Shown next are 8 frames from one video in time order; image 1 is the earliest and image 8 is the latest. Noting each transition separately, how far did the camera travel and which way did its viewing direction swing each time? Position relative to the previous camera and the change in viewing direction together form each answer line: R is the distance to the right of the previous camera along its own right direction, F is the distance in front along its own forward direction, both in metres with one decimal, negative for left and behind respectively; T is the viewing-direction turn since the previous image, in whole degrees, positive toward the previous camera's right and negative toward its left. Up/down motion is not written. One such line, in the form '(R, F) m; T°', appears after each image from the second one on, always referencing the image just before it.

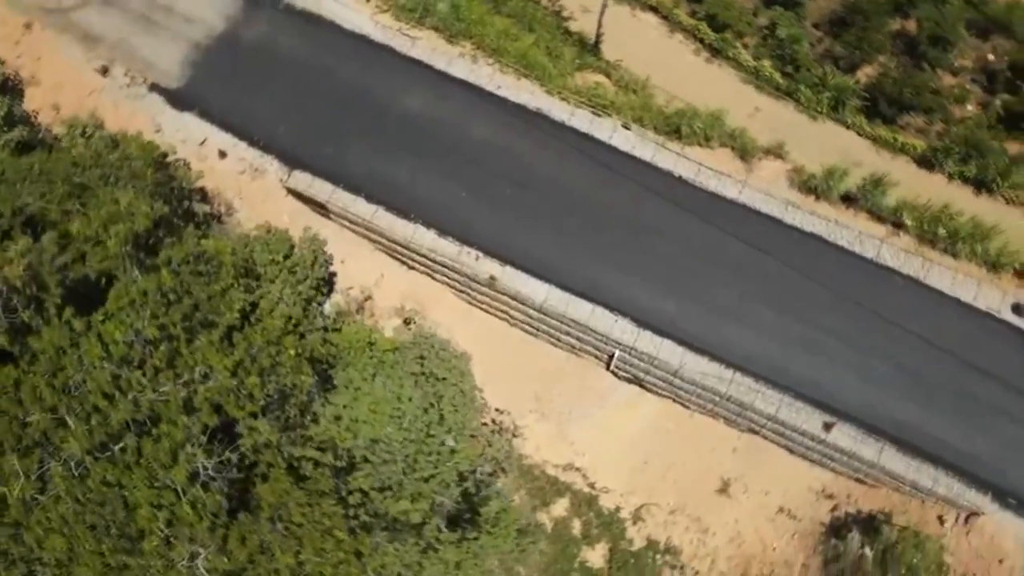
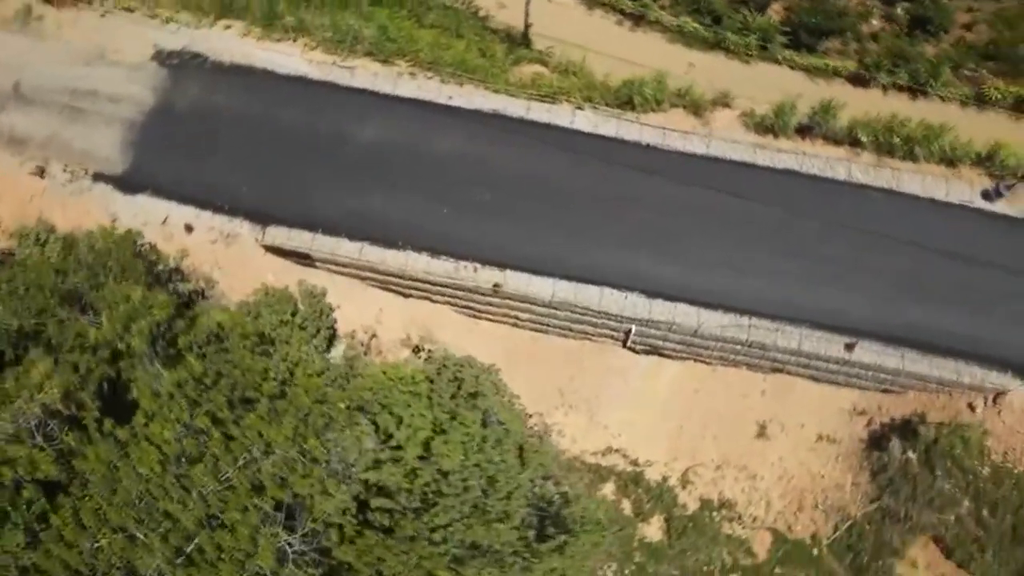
(-1.3, +0.1) m; +5°
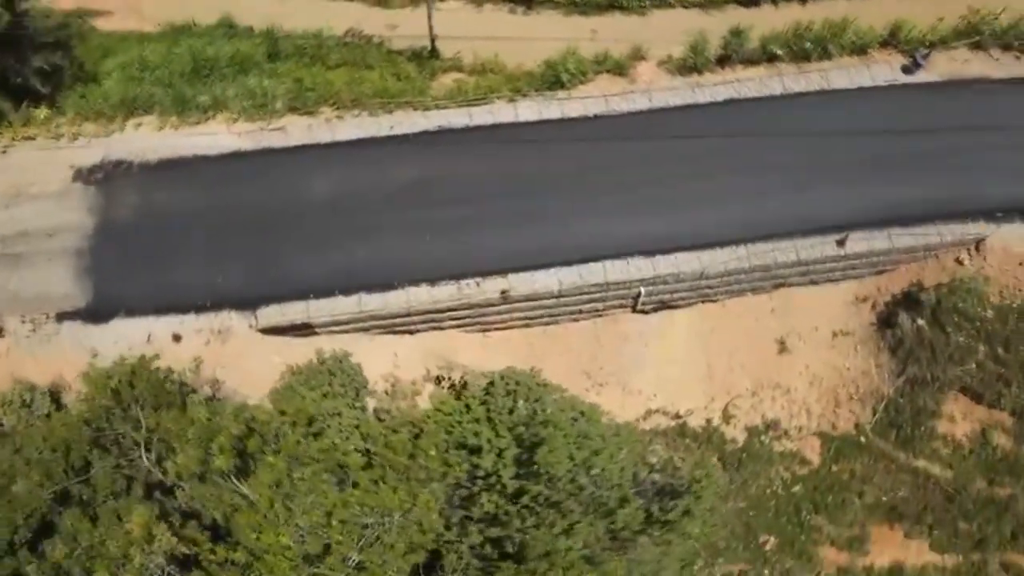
(-1.7, +0.1) m; +6°
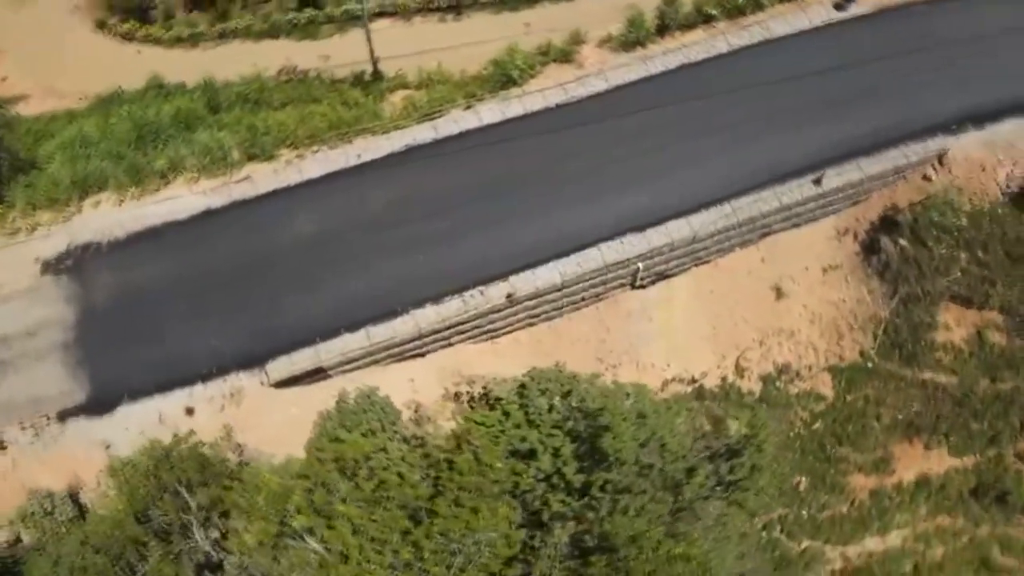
(-1.1, +0.1) m; +4°
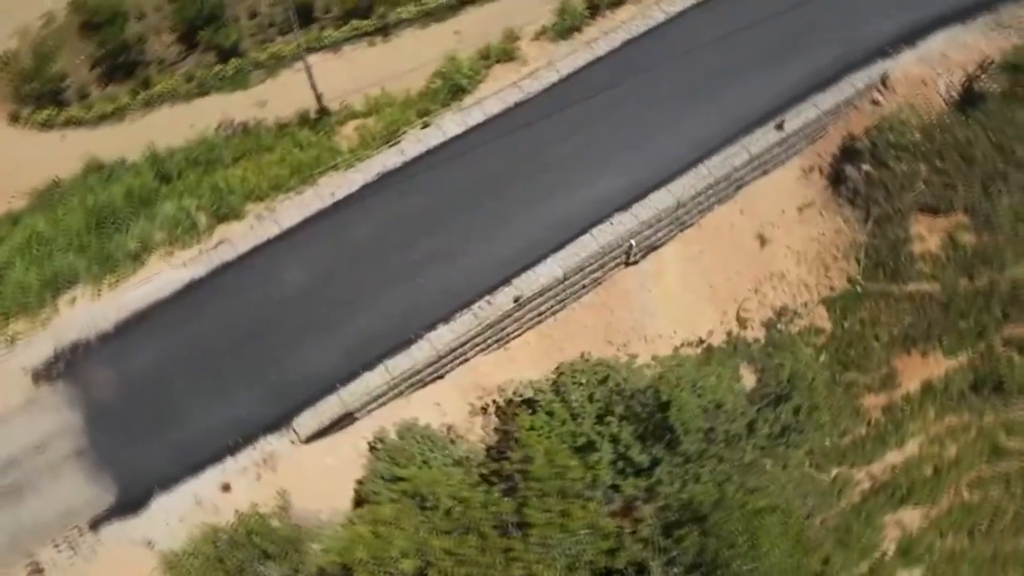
(-1.2, 0.0) m; +4°
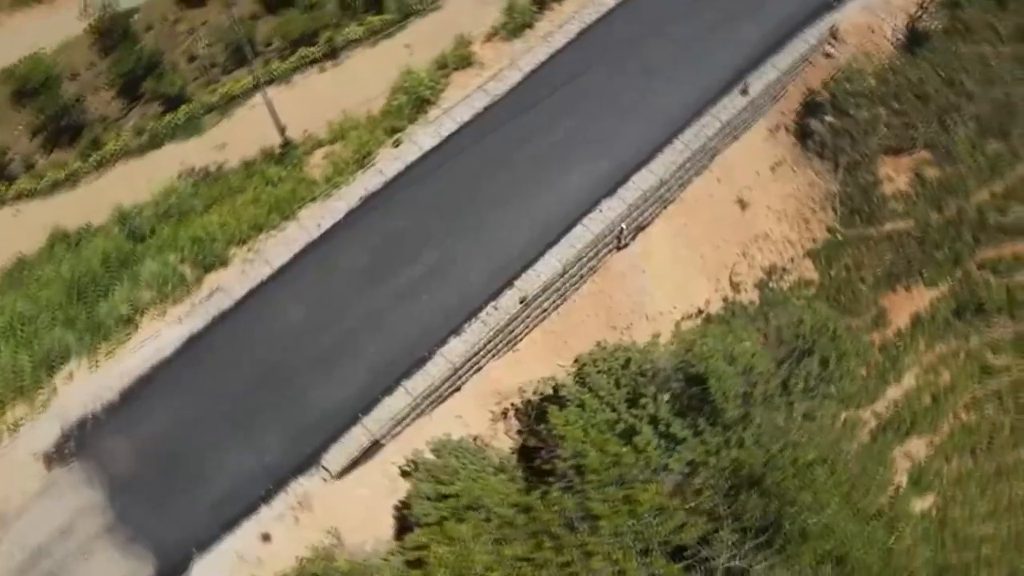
(-0.9, 0.0) m; +3°
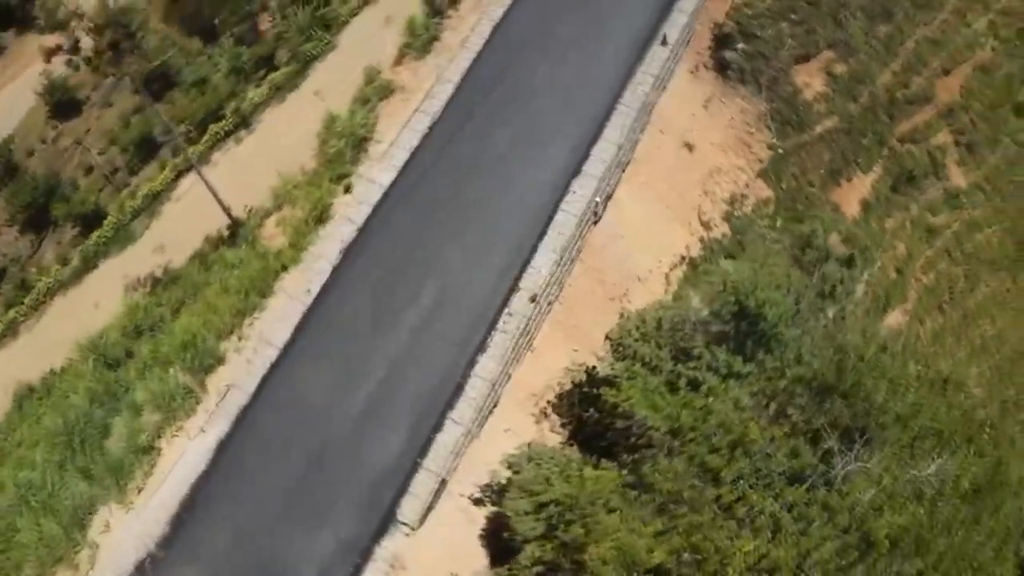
(-1.8, +0.1) m; +7°
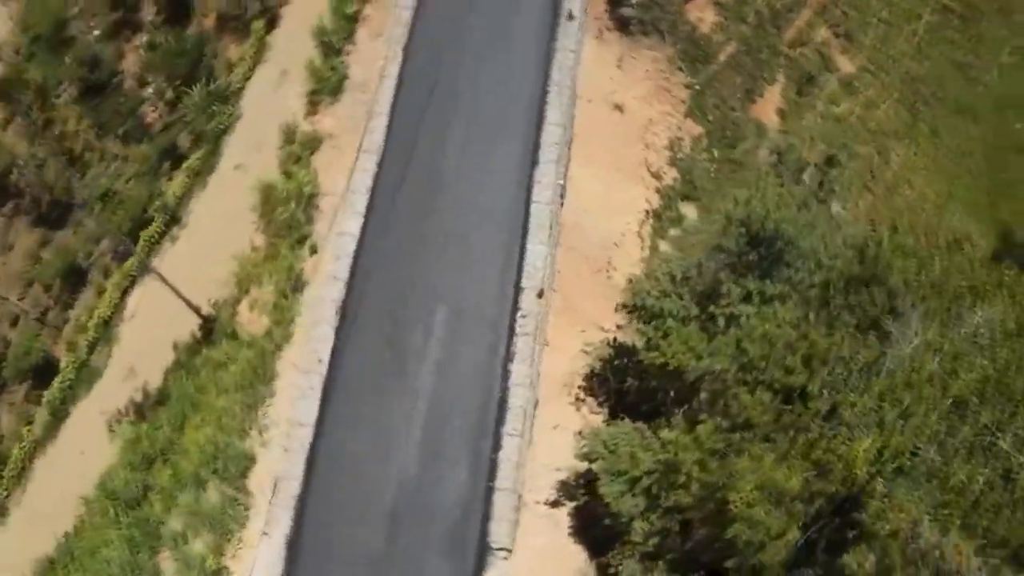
(-1.7, +0.1) m; +7°
